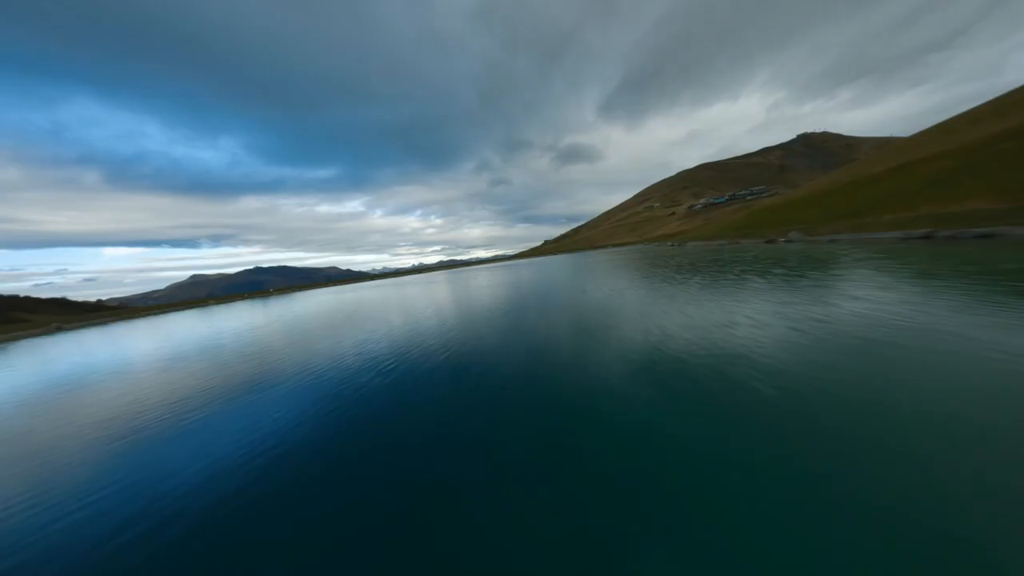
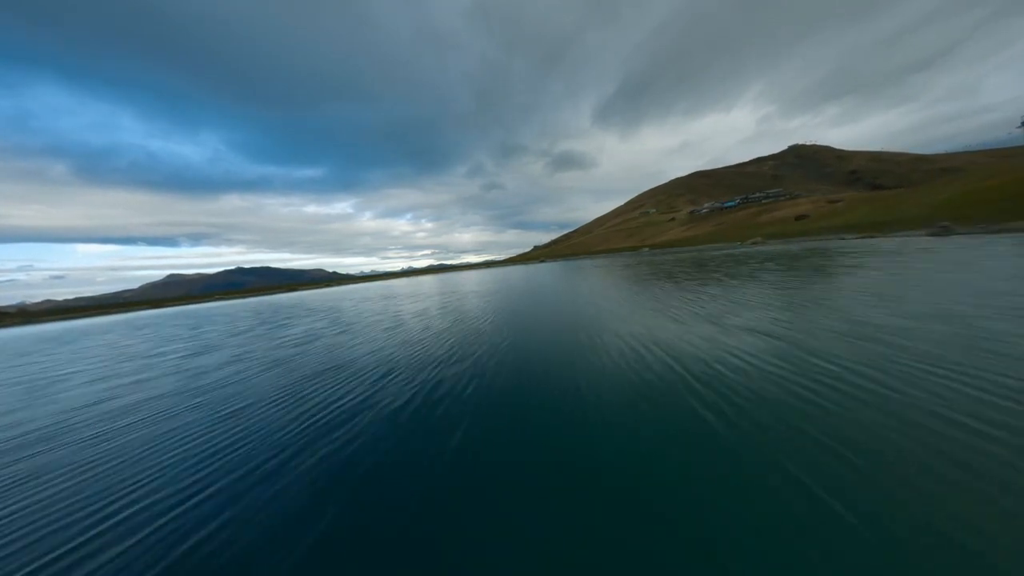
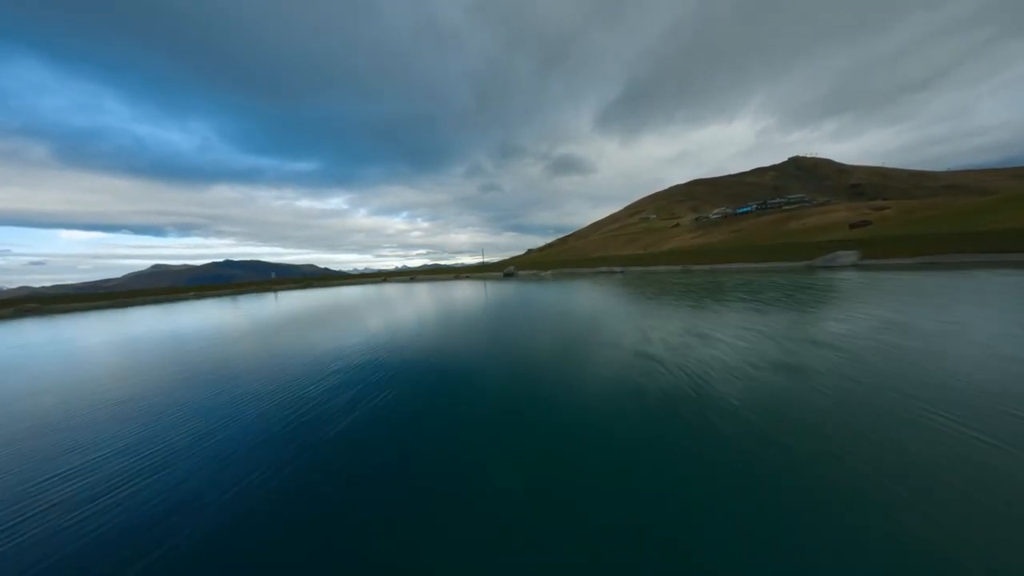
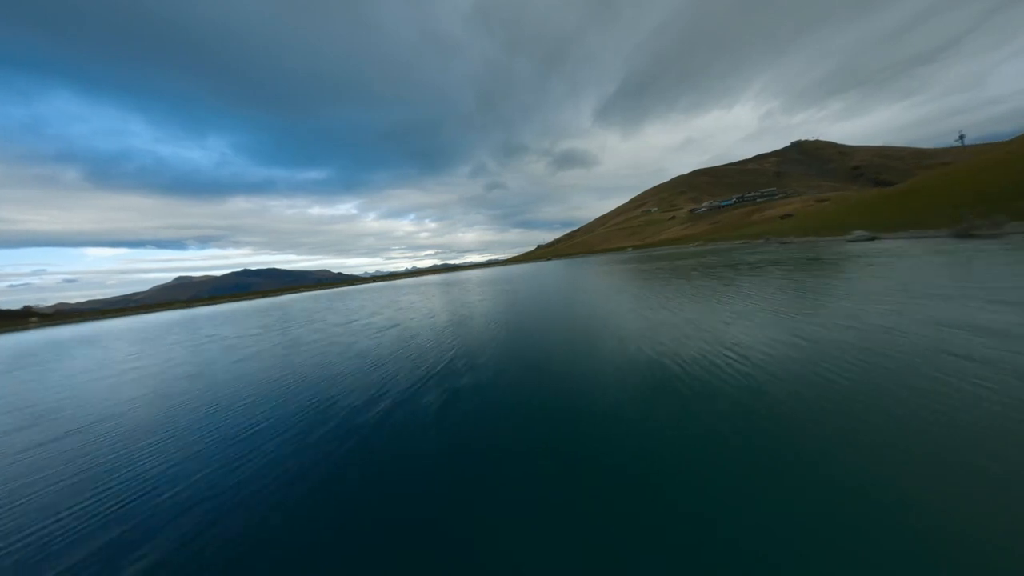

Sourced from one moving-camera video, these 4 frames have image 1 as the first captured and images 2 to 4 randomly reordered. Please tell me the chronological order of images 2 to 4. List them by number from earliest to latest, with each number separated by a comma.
4, 2, 3
